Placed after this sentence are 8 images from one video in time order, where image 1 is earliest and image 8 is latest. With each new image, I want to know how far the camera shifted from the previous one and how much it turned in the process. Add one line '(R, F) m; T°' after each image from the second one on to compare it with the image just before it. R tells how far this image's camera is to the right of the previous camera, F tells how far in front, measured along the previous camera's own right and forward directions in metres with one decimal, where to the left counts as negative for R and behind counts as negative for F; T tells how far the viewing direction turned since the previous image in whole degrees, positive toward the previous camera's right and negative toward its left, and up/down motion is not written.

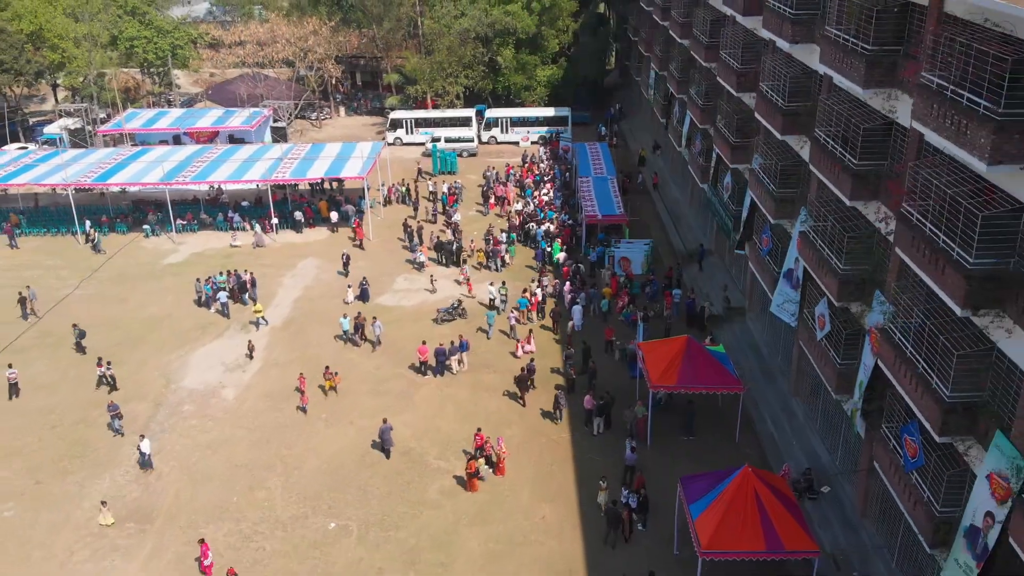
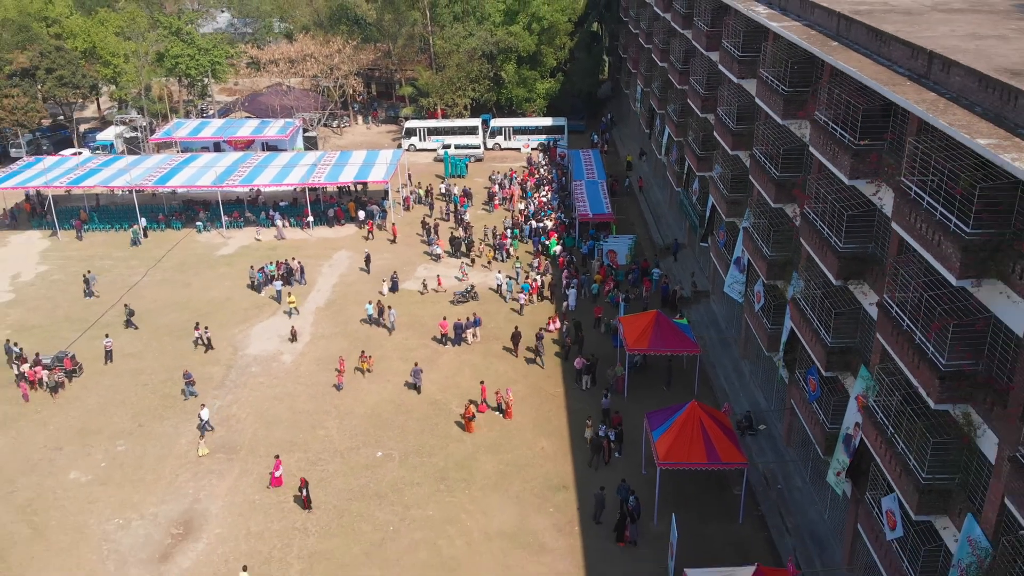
(-0.2, -5.7) m; 0°
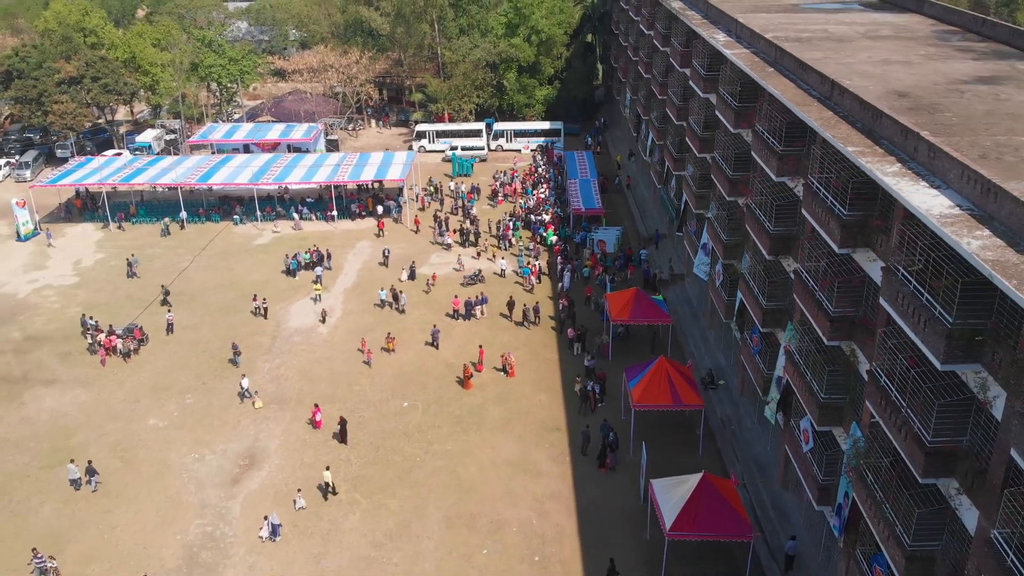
(-0.1, -5.4) m; 0°
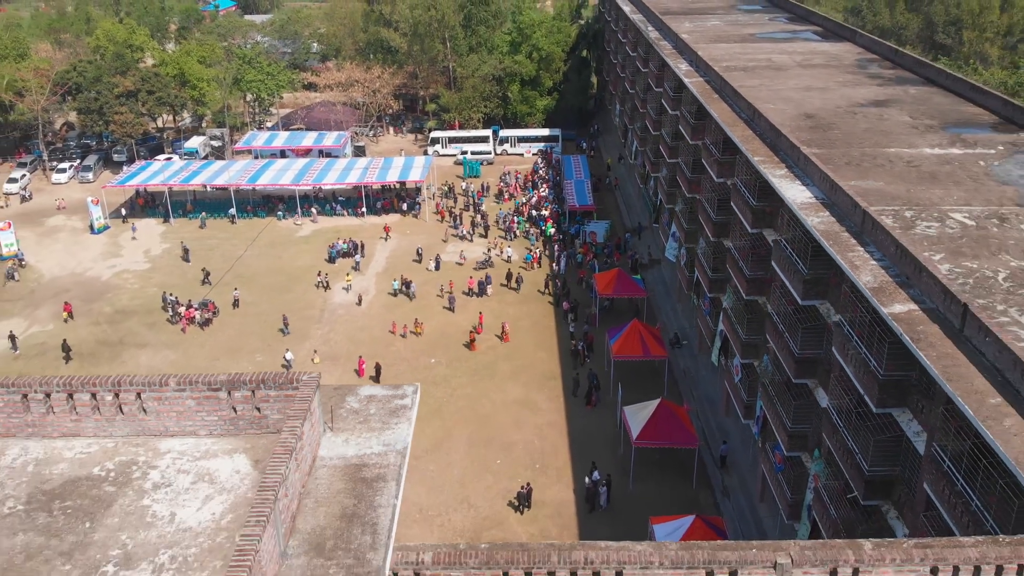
(-0.2, -7.8) m; 0°
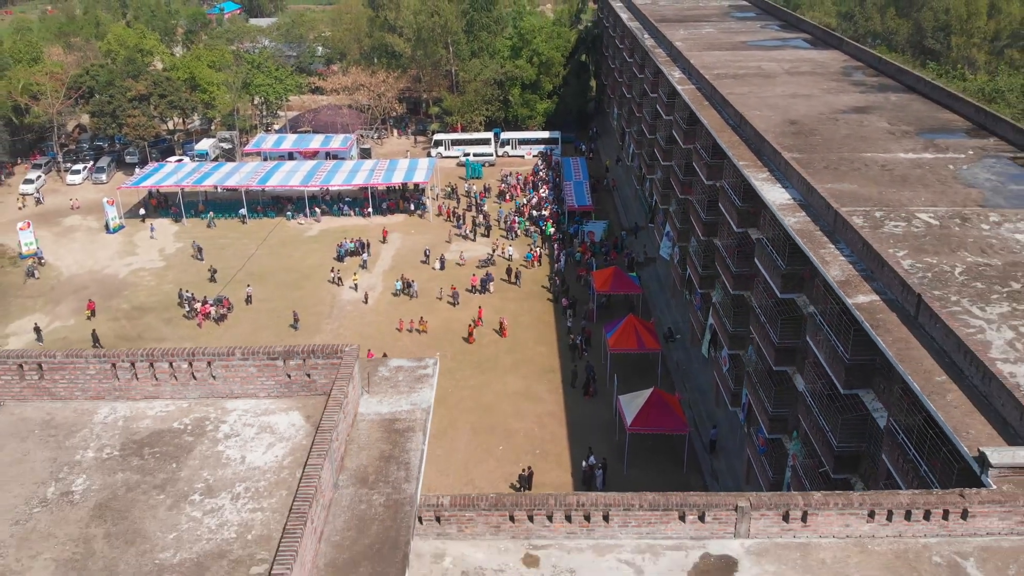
(-0.1, -2.0) m; 0°
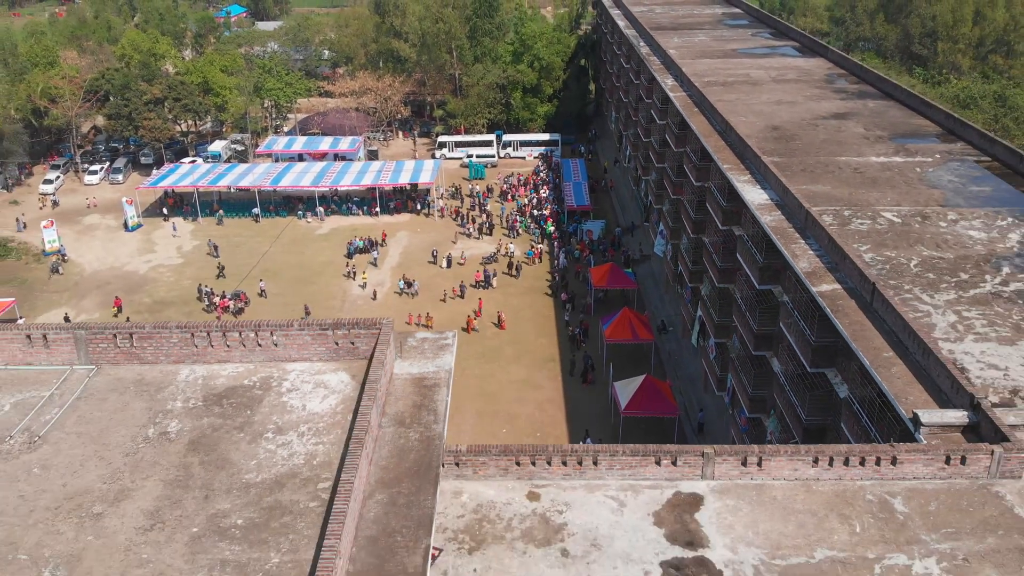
(-0.1, -2.5) m; 0°
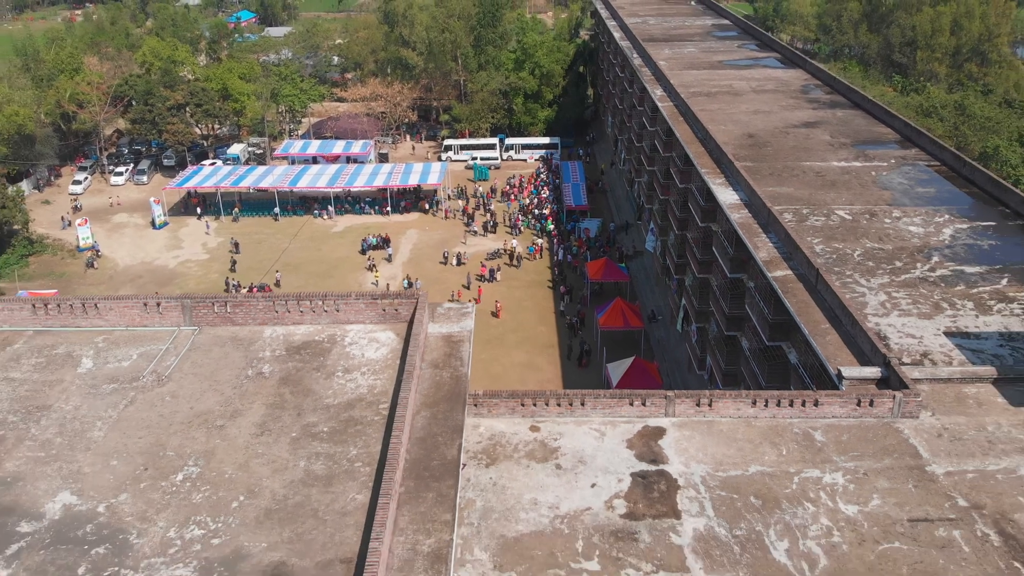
(-0.1, -4.2) m; 0°
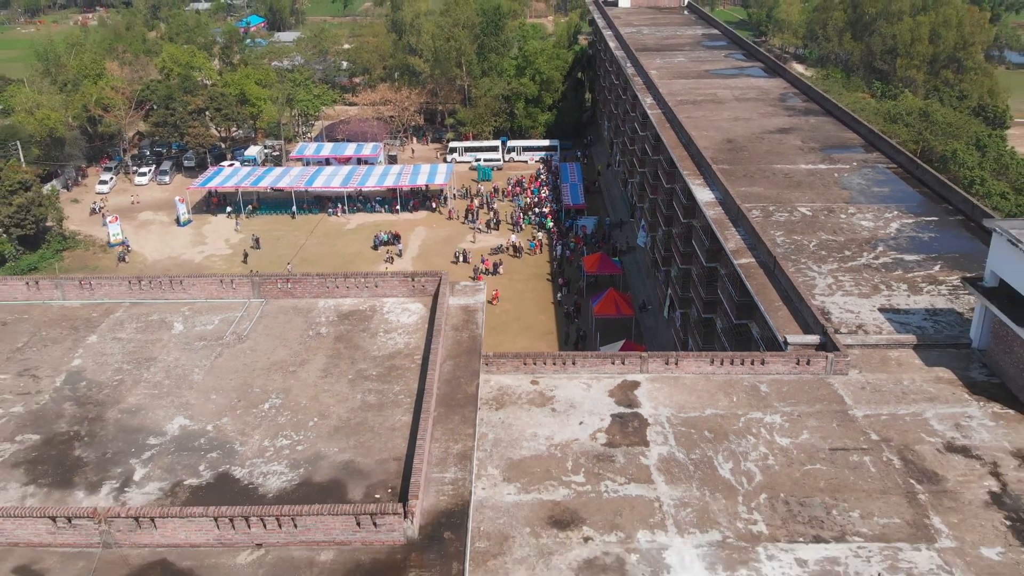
(-0.1, -4.5) m; 0°
